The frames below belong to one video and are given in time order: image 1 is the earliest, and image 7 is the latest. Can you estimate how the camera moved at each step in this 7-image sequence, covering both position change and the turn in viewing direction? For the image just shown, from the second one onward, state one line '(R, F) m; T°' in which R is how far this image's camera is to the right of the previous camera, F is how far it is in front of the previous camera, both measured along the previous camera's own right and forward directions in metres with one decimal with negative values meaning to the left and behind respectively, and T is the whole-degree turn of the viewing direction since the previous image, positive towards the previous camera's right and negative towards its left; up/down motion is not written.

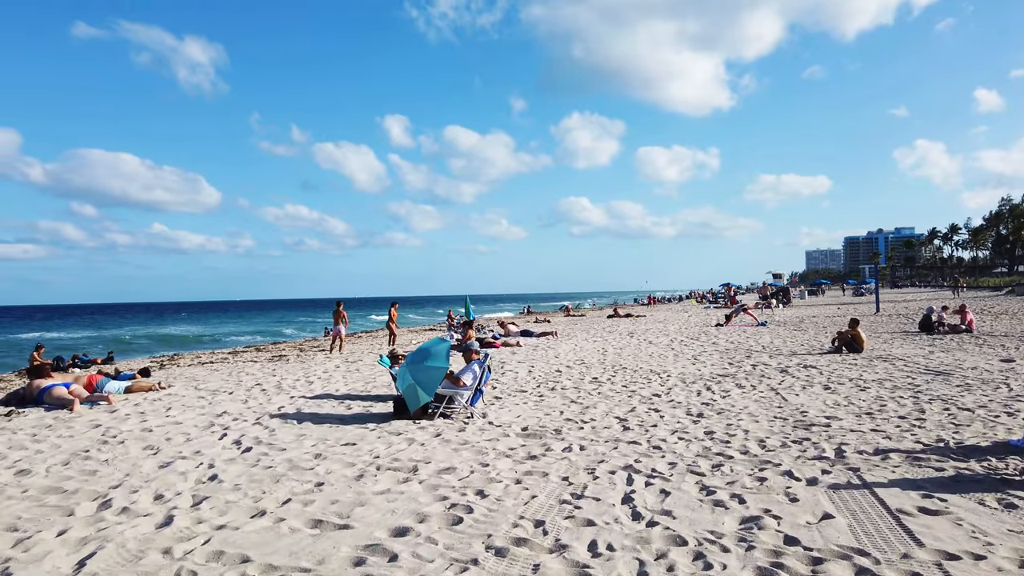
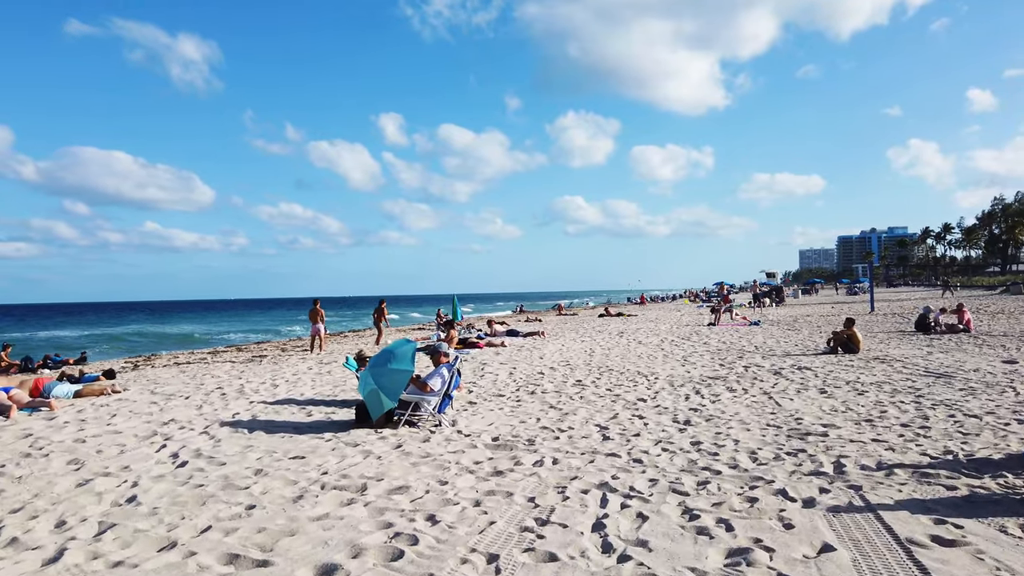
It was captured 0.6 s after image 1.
(+0.2, +0.5) m; 0°
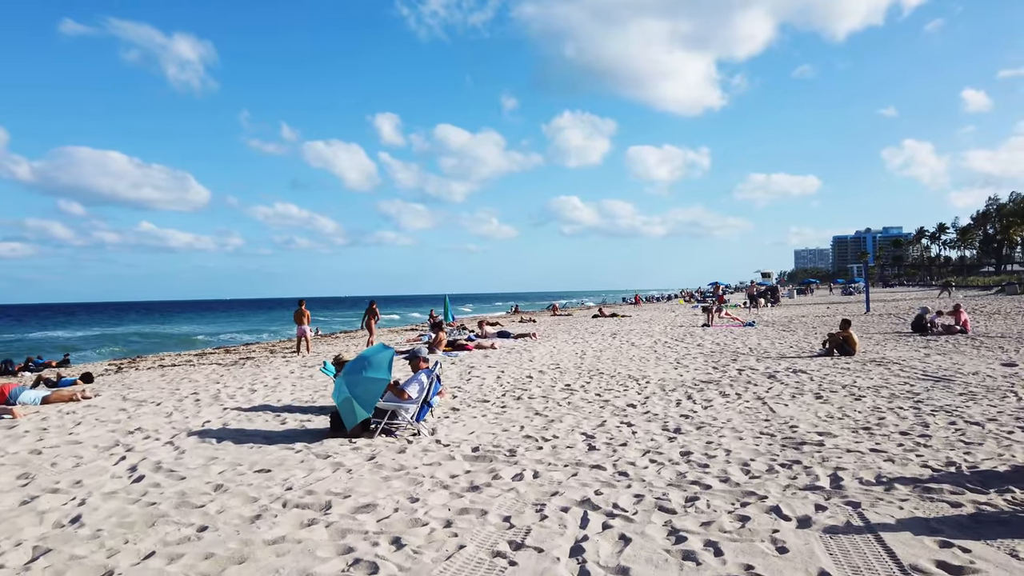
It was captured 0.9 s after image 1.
(+0.1, +0.3) m; 0°
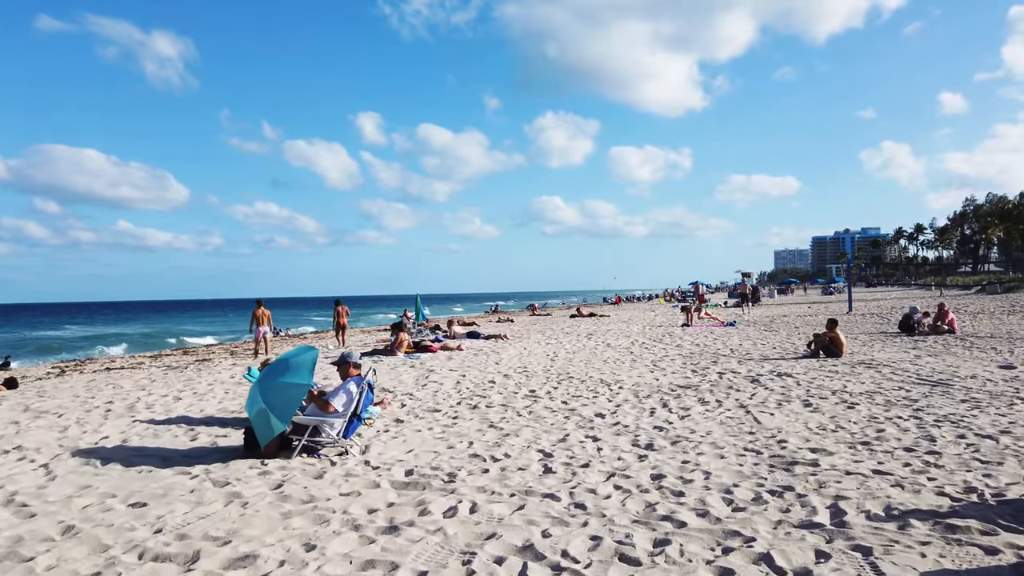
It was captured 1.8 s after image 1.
(+0.2, +0.8) m; +1°
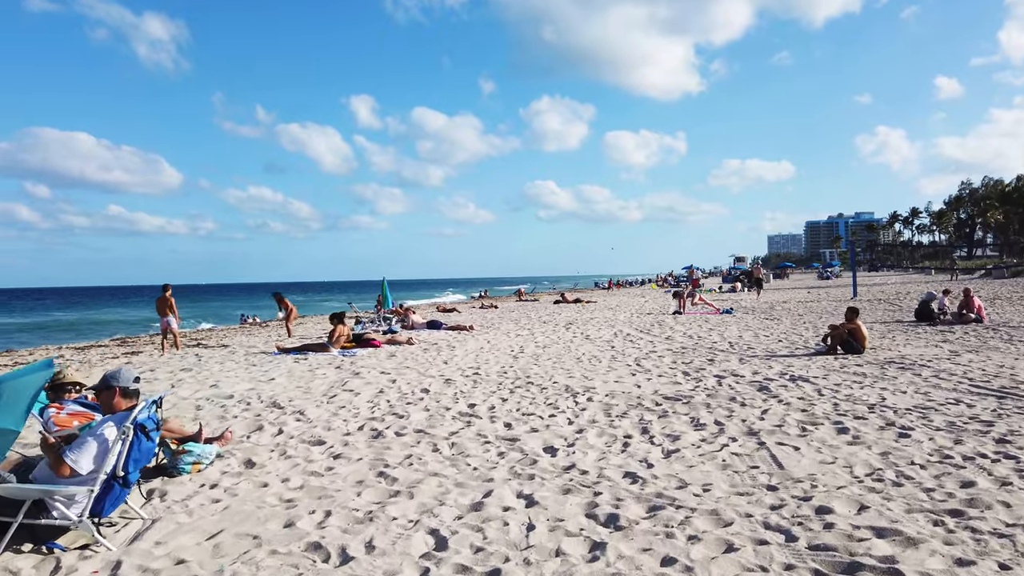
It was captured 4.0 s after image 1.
(+0.5, +2.0) m; 0°
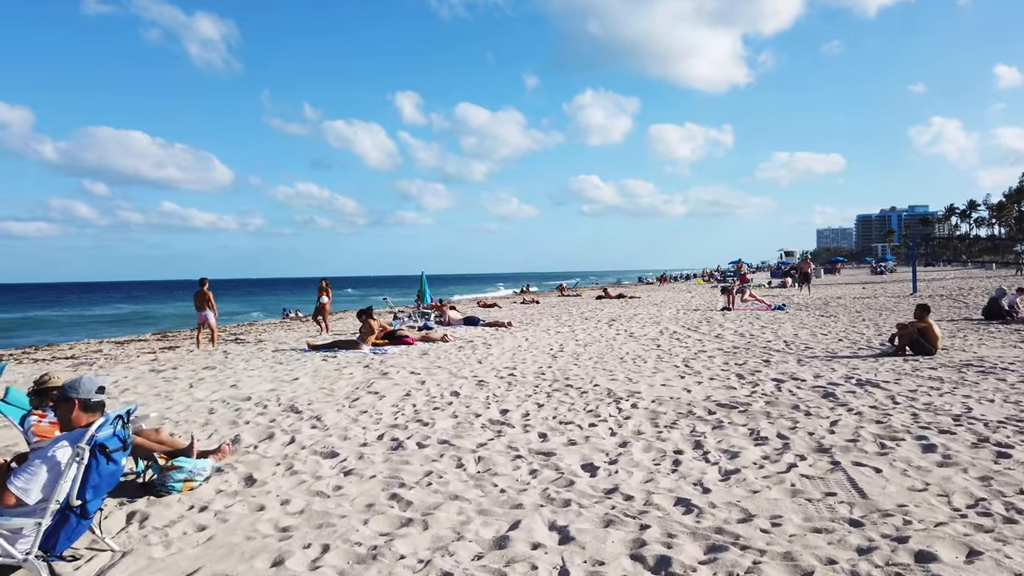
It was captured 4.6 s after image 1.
(0.0, +0.5) m; -3°
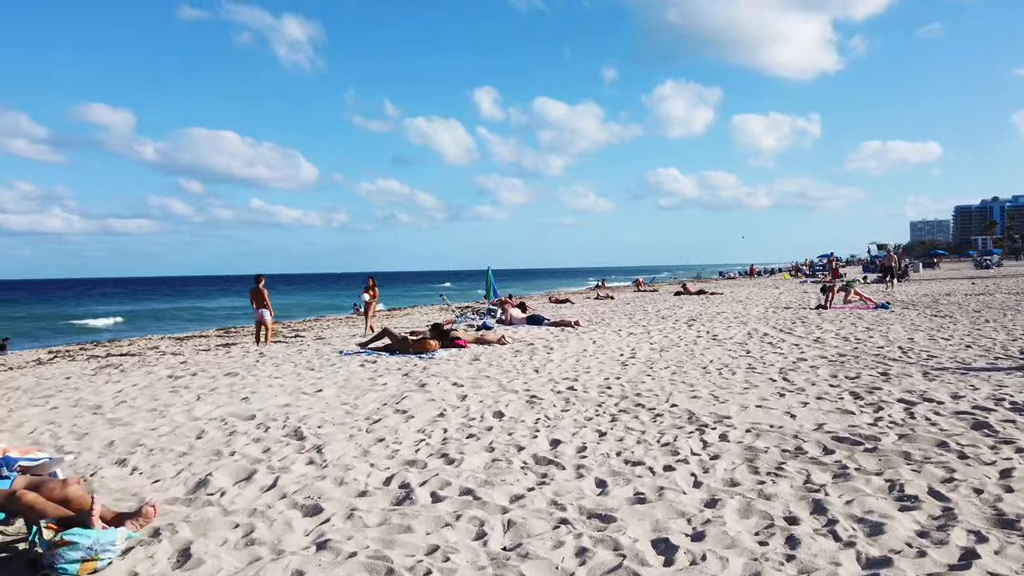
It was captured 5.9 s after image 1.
(+0.1, +1.2) m; -6°
